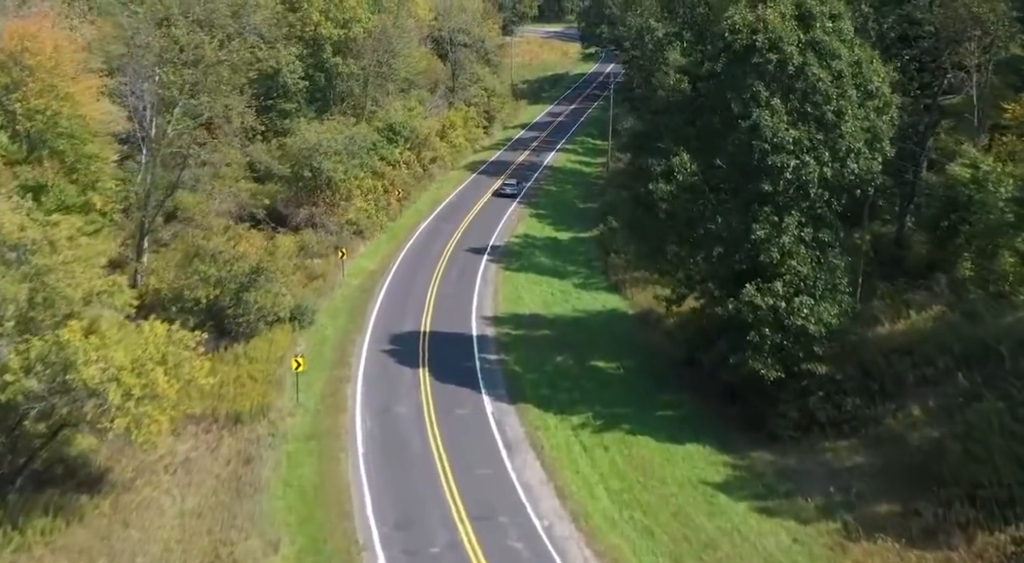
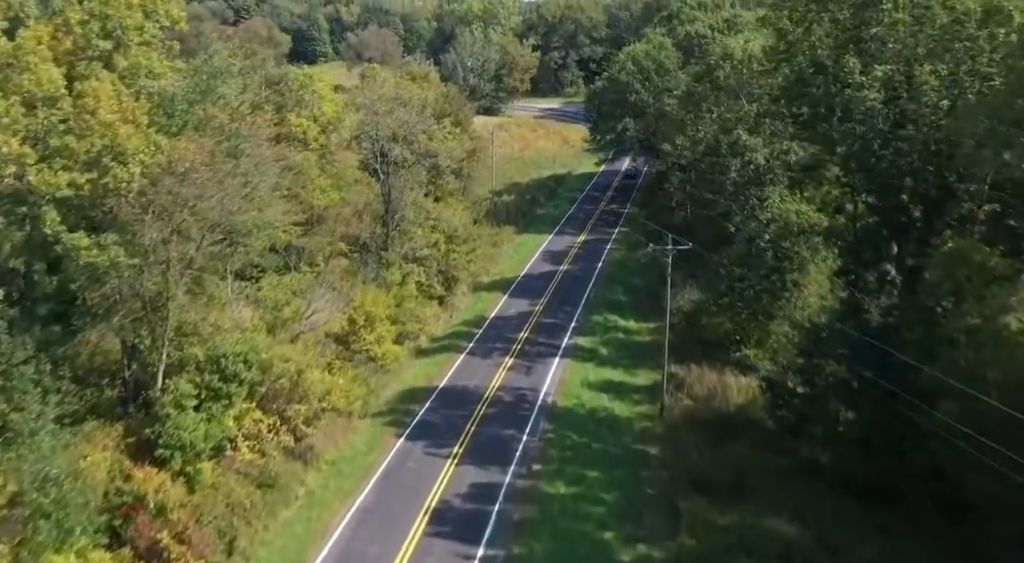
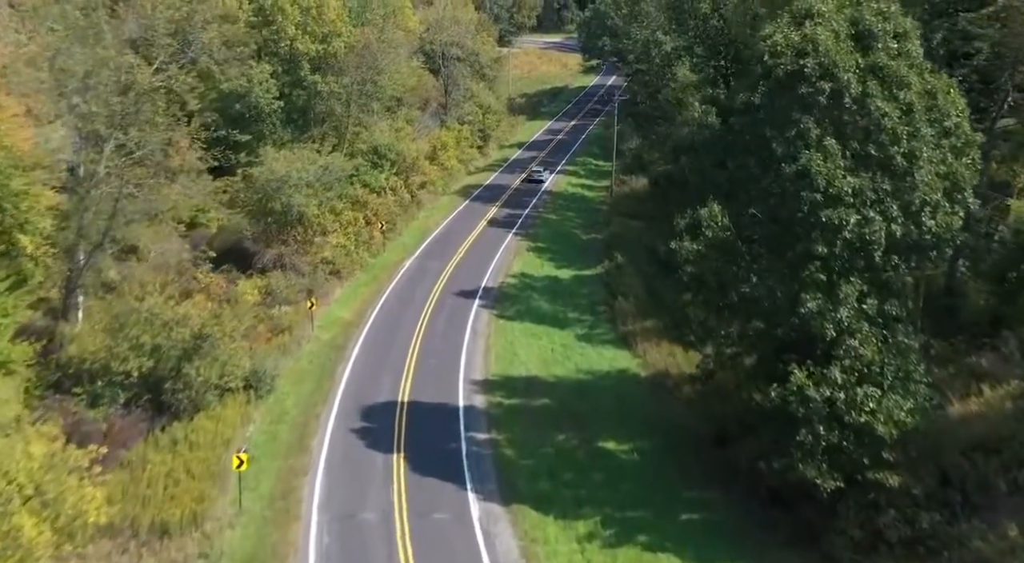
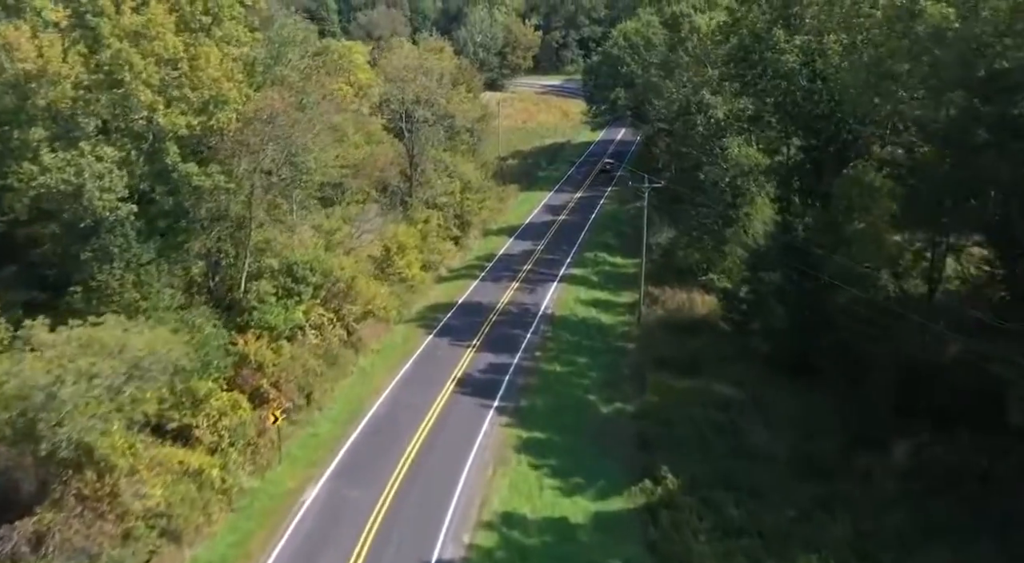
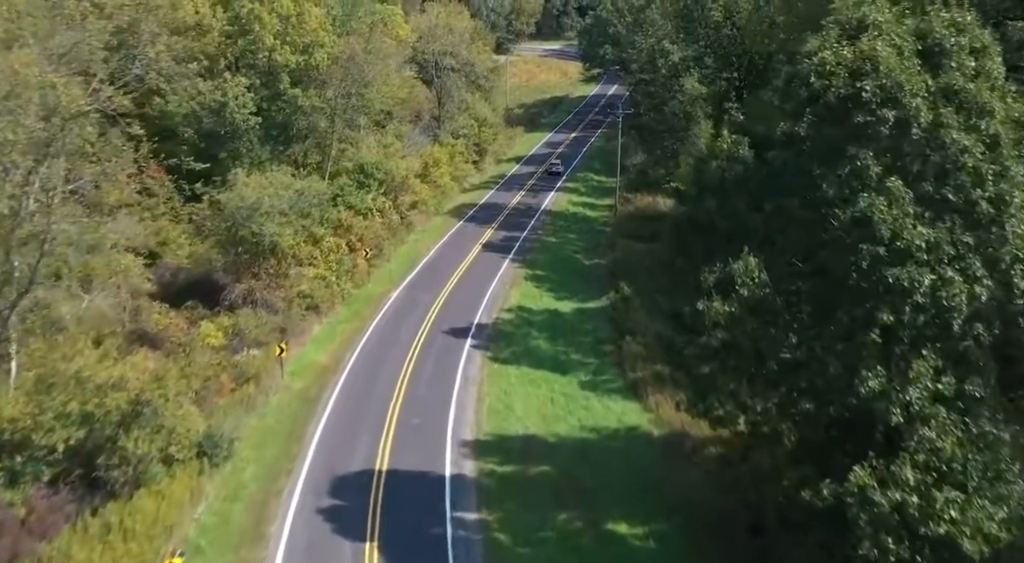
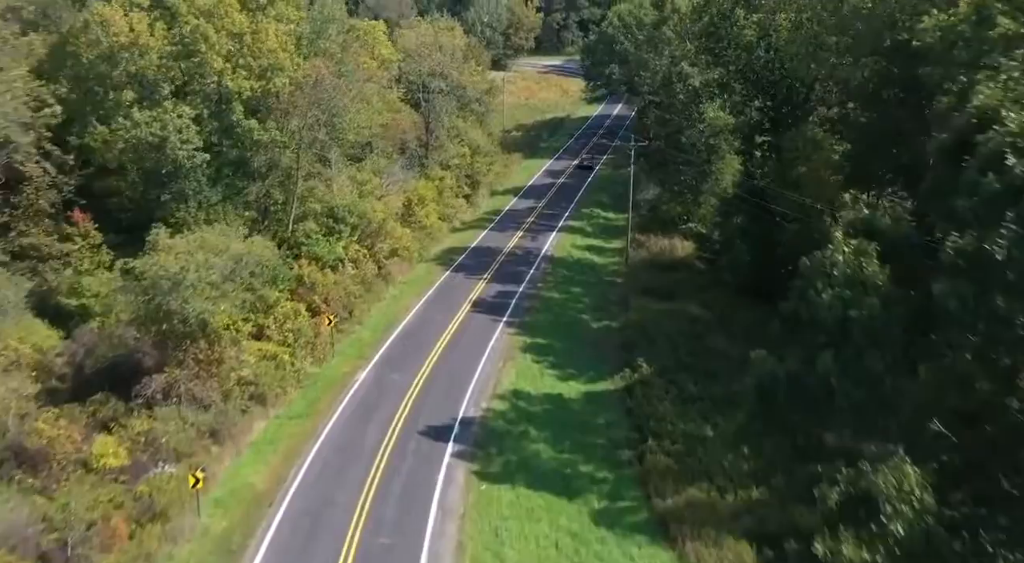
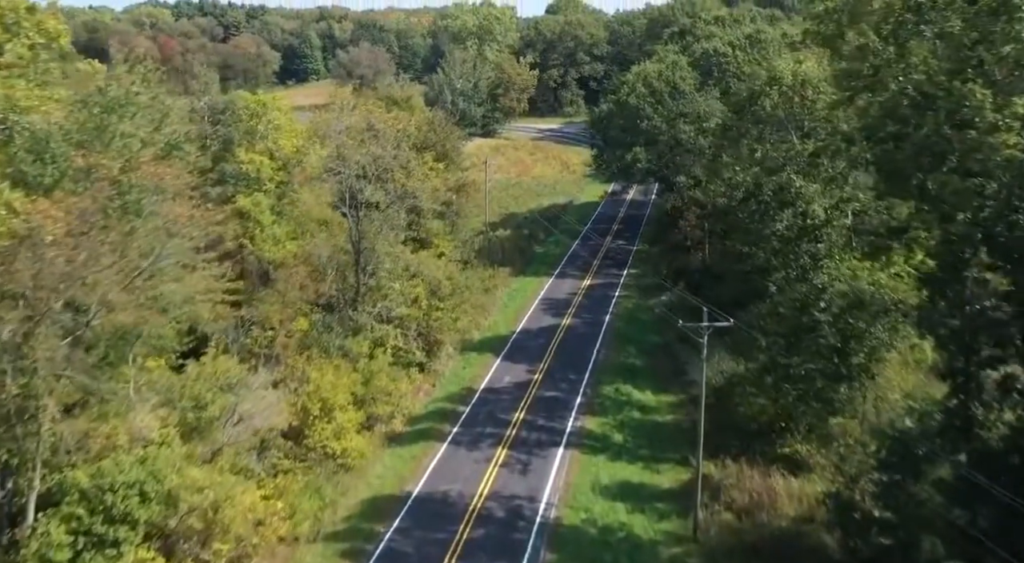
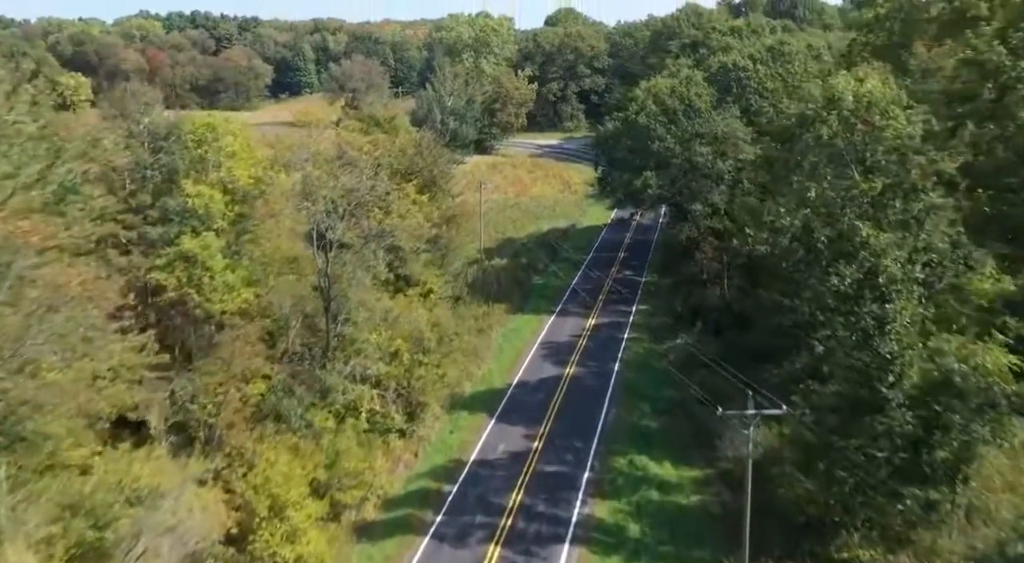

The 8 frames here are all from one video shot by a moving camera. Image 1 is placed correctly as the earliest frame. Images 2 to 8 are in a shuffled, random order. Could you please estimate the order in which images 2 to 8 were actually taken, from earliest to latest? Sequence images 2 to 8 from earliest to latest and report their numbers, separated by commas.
3, 5, 6, 4, 2, 7, 8
